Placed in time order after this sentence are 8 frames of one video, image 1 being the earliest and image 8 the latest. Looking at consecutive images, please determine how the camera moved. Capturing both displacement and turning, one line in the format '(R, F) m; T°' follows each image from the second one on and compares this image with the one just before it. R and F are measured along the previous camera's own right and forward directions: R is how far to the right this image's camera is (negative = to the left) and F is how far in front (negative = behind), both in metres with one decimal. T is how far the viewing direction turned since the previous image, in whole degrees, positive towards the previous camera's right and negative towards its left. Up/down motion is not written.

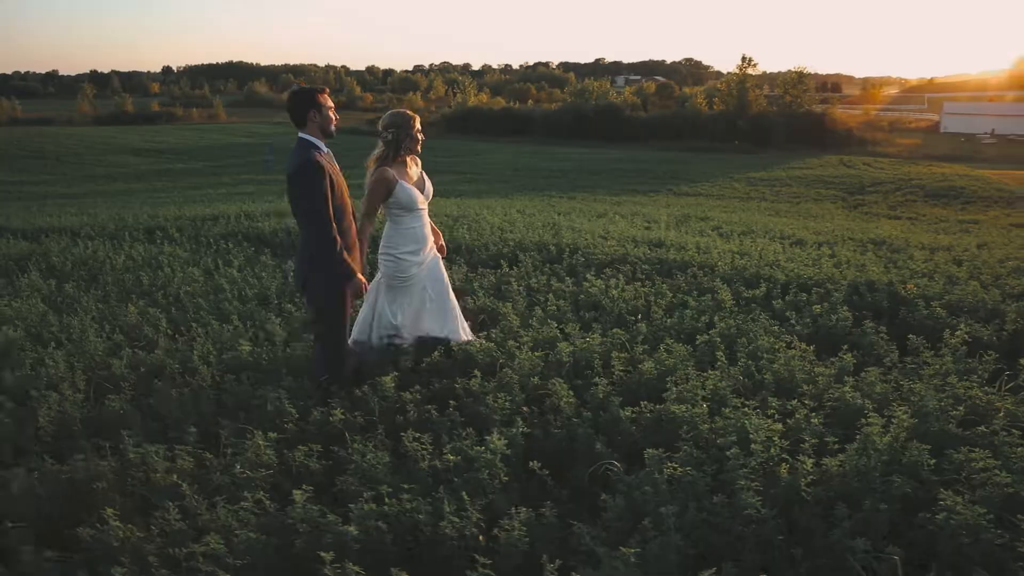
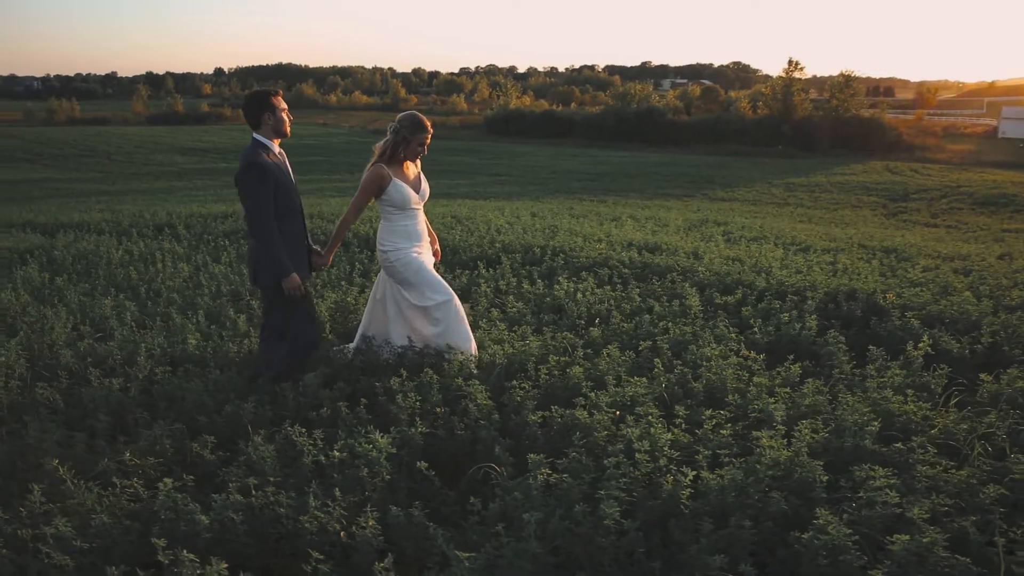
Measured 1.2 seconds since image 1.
(+0.9, 0.0) m; -4°
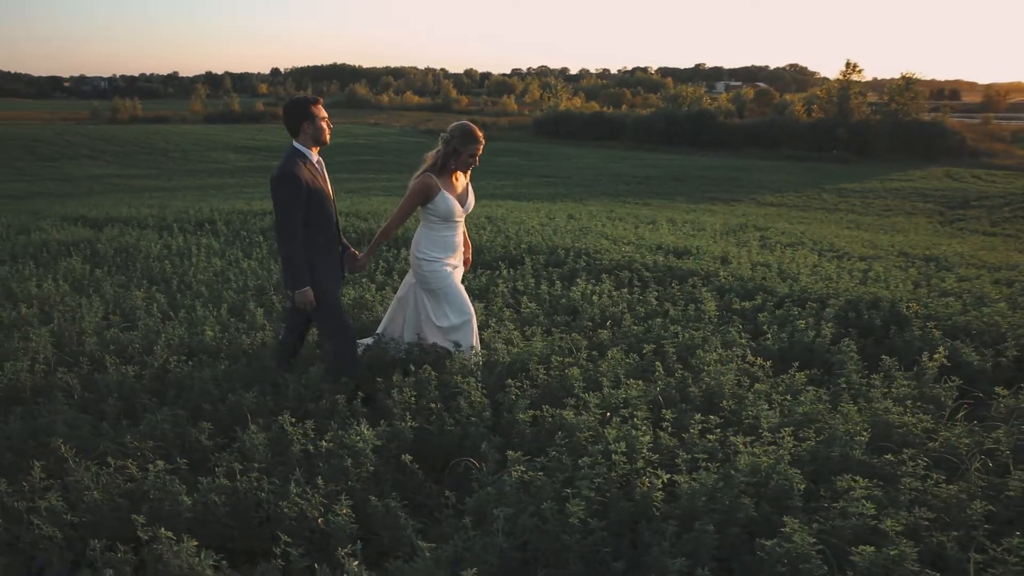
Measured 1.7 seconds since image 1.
(+0.4, -0.1) m; -4°
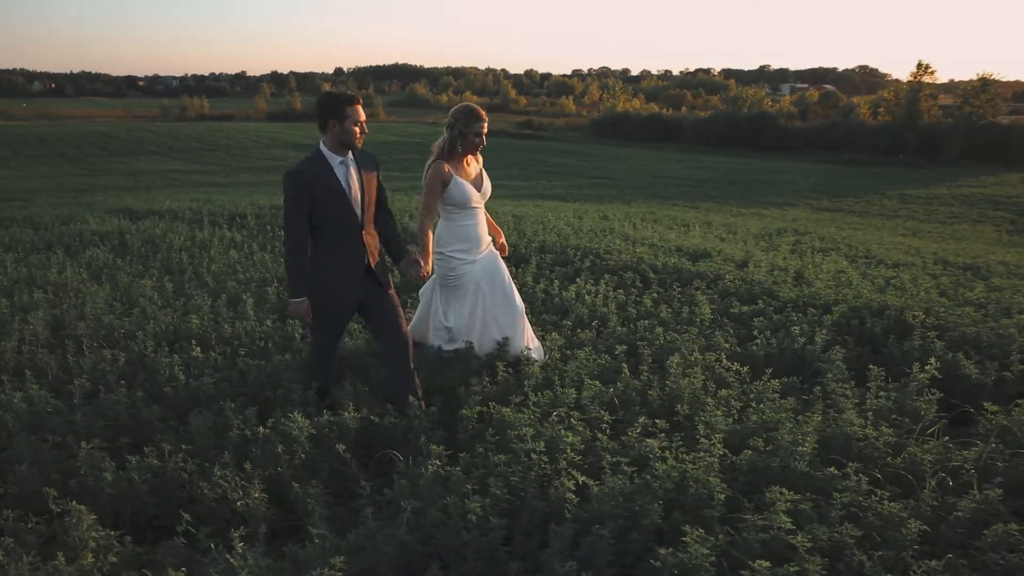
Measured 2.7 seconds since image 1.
(+0.7, +0.1) m; -5°
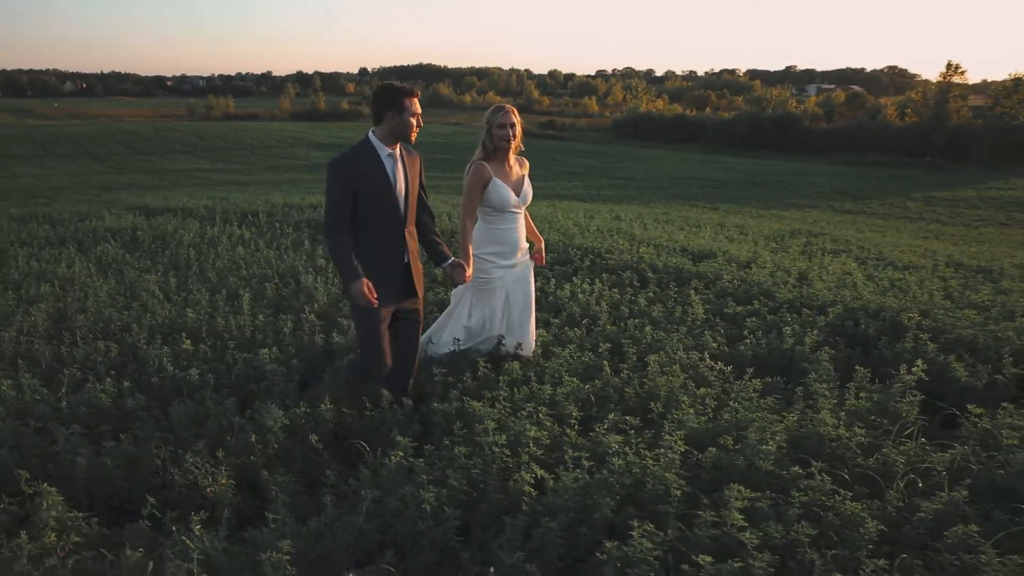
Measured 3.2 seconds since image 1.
(+0.3, 0.0) m; -2°
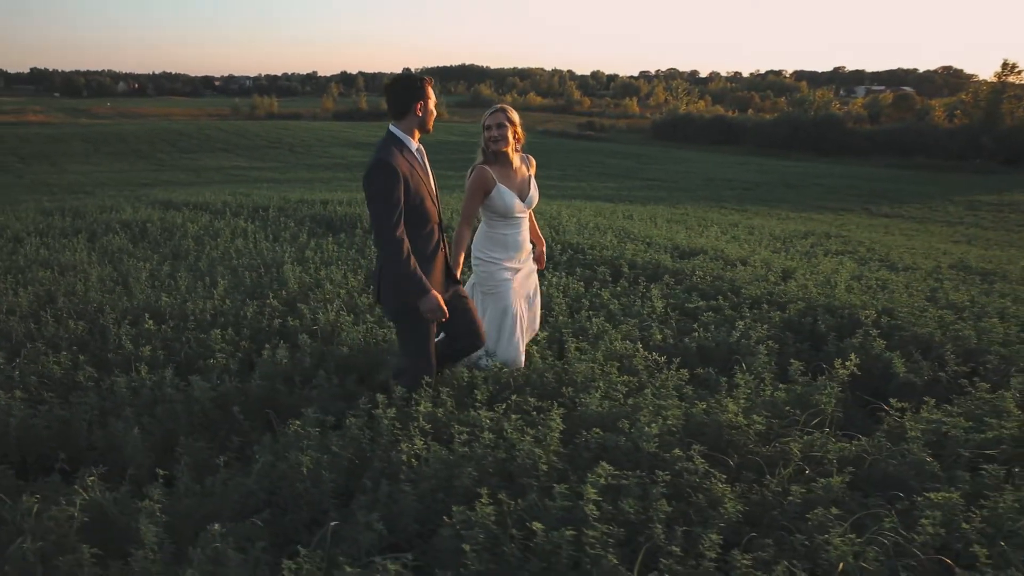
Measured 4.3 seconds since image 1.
(+0.9, -0.2) m; -3°
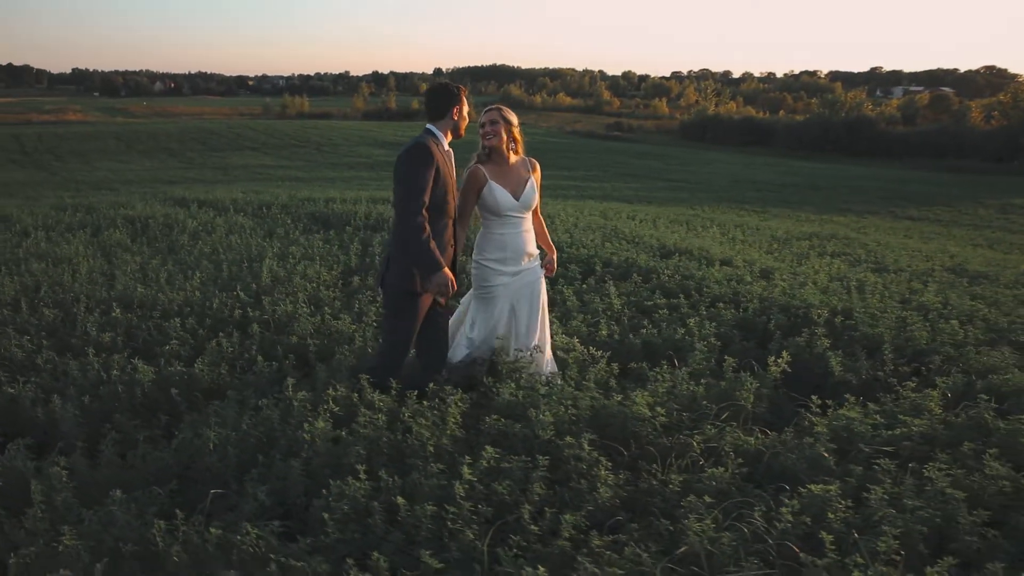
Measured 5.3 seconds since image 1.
(+0.8, -0.2) m; -3°
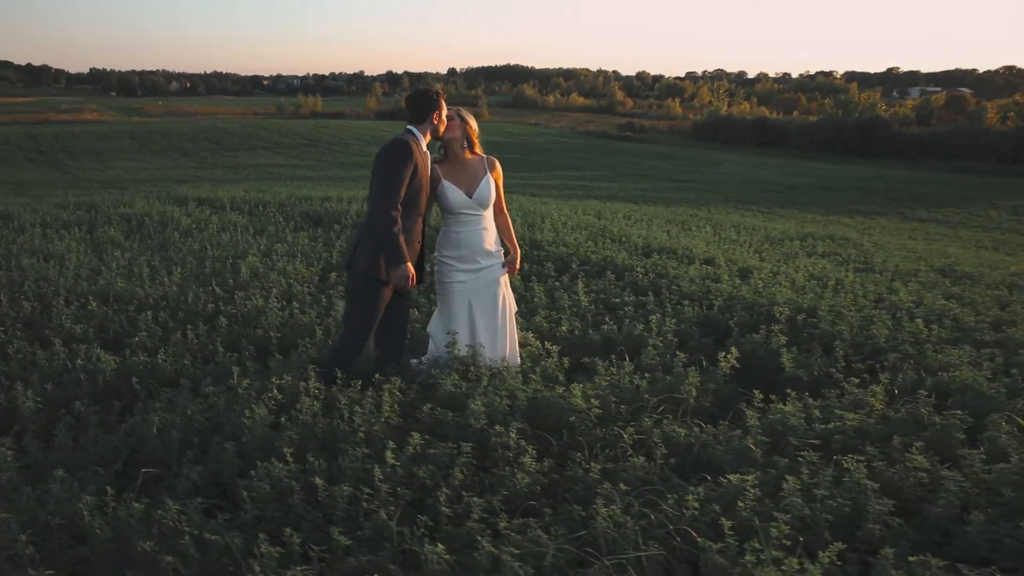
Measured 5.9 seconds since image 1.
(+0.5, -0.2) m; -1°
